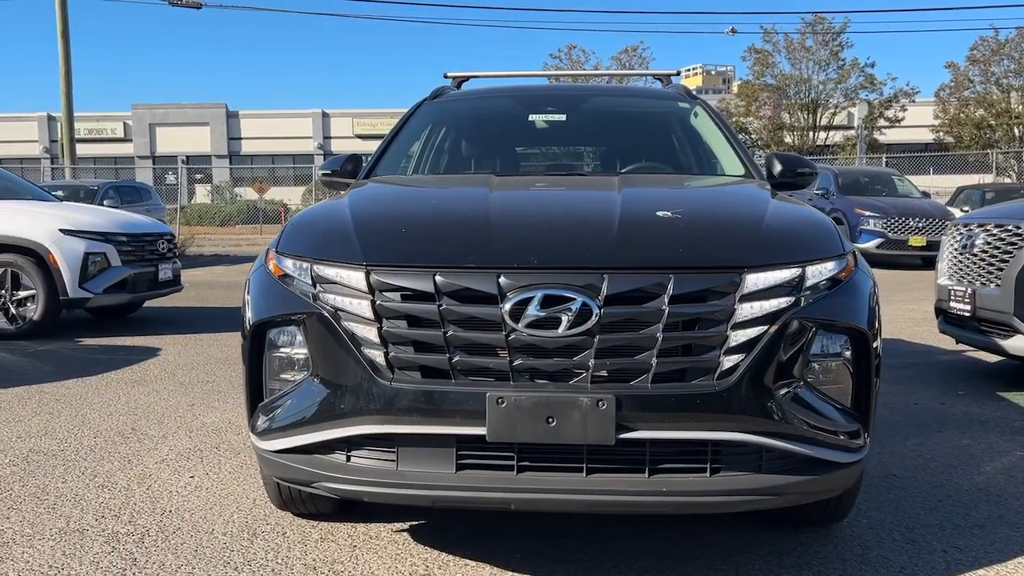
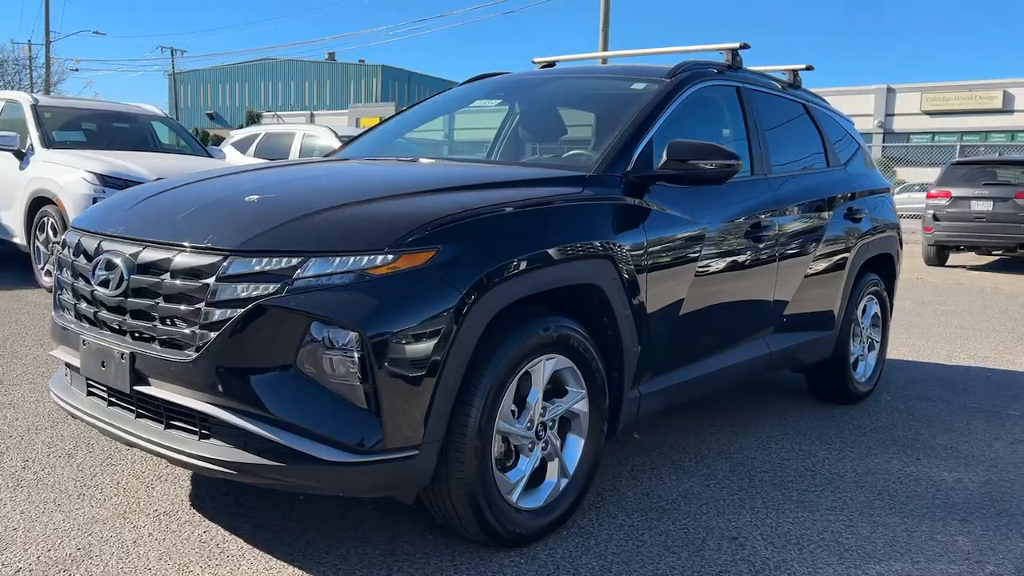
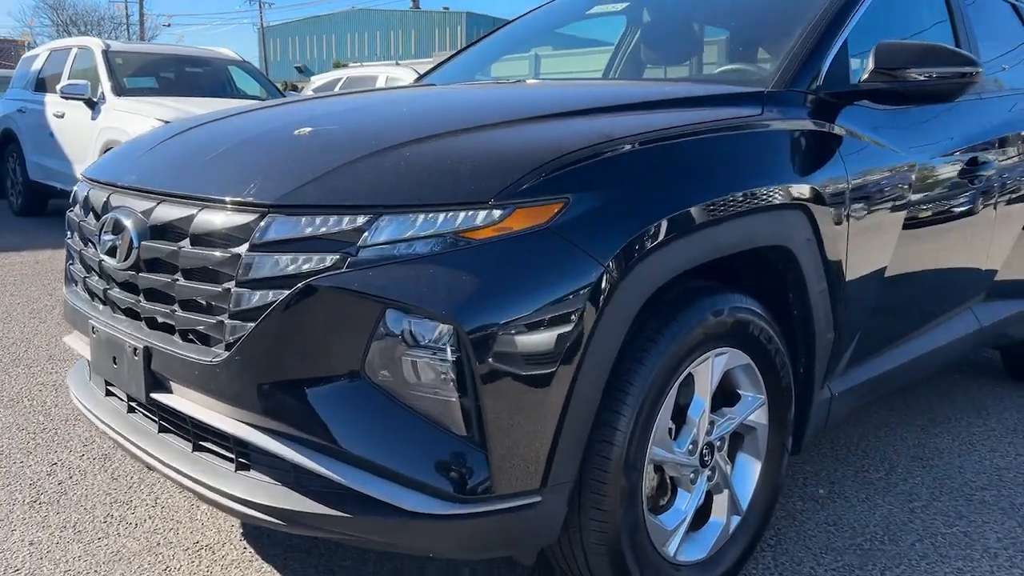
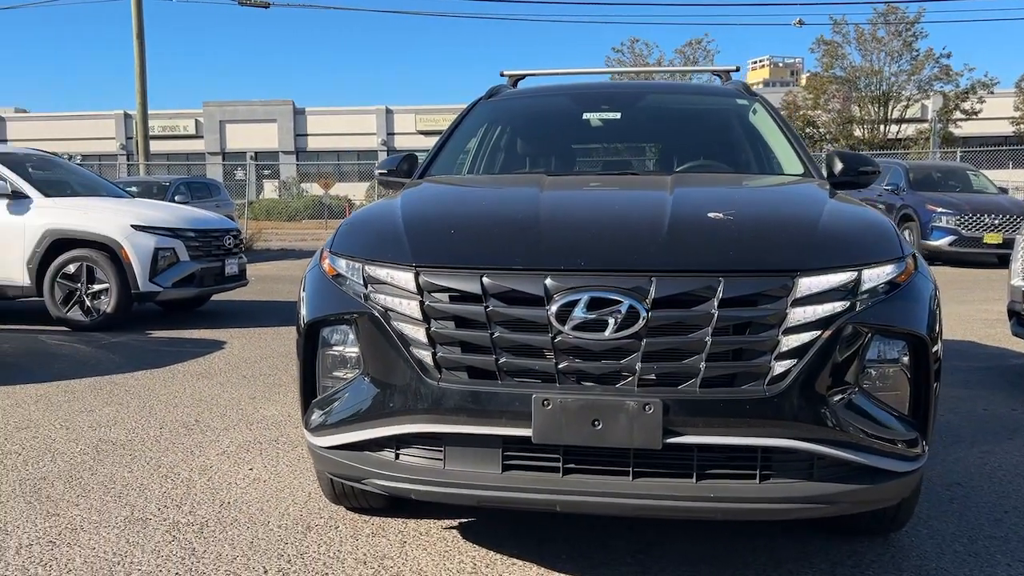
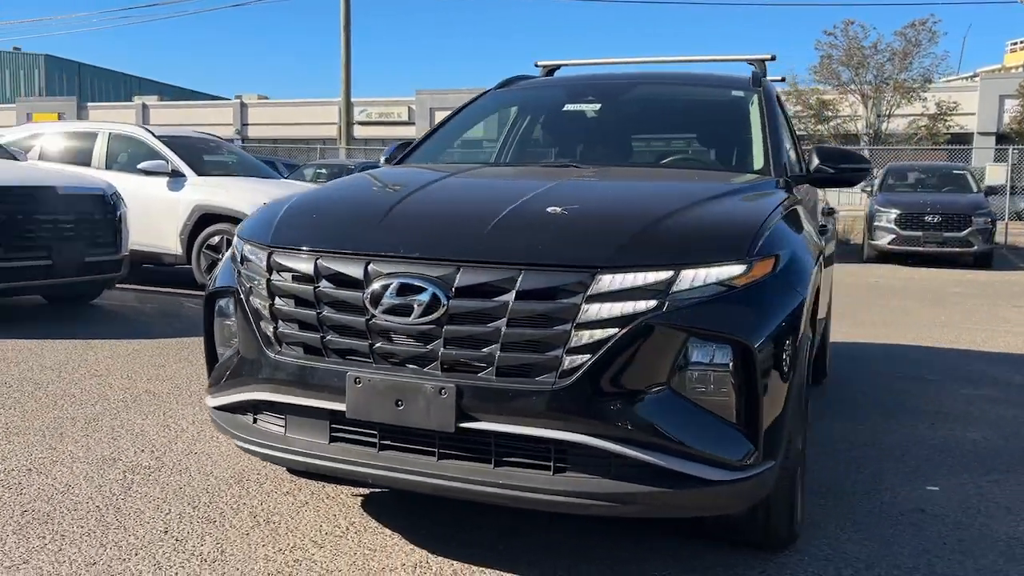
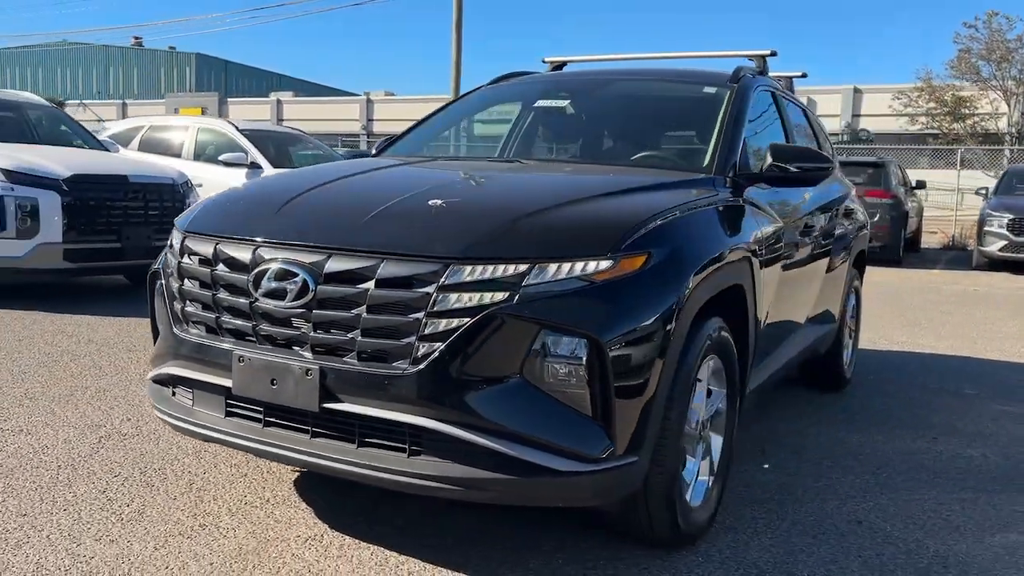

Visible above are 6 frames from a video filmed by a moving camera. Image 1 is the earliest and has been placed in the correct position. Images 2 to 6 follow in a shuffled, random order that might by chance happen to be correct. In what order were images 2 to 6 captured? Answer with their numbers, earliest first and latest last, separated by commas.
4, 5, 6, 2, 3
